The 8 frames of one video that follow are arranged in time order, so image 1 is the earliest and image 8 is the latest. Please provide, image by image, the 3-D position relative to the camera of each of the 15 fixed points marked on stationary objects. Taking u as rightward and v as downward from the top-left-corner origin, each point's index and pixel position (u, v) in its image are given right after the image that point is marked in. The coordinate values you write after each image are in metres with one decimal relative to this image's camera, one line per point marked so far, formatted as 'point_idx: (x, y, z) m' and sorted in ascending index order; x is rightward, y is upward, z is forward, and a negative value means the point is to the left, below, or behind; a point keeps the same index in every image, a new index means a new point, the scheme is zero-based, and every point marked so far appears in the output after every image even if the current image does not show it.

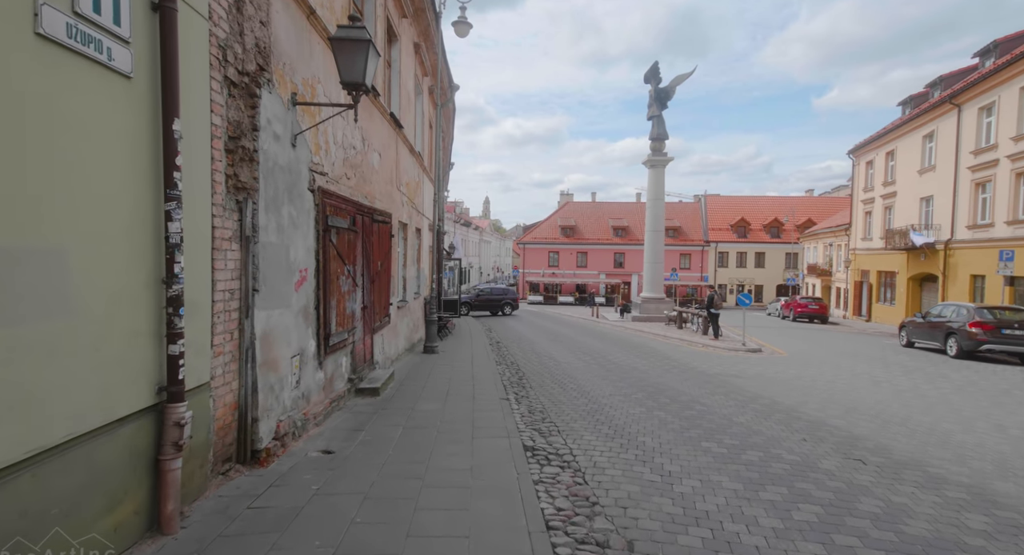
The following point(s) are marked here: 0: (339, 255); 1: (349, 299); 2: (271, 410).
0: (-2.2, +0.3, +6.3) m
1: (-2.2, -0.3, +6.8) m
2: (-2.2, -1.2, +4.4) m
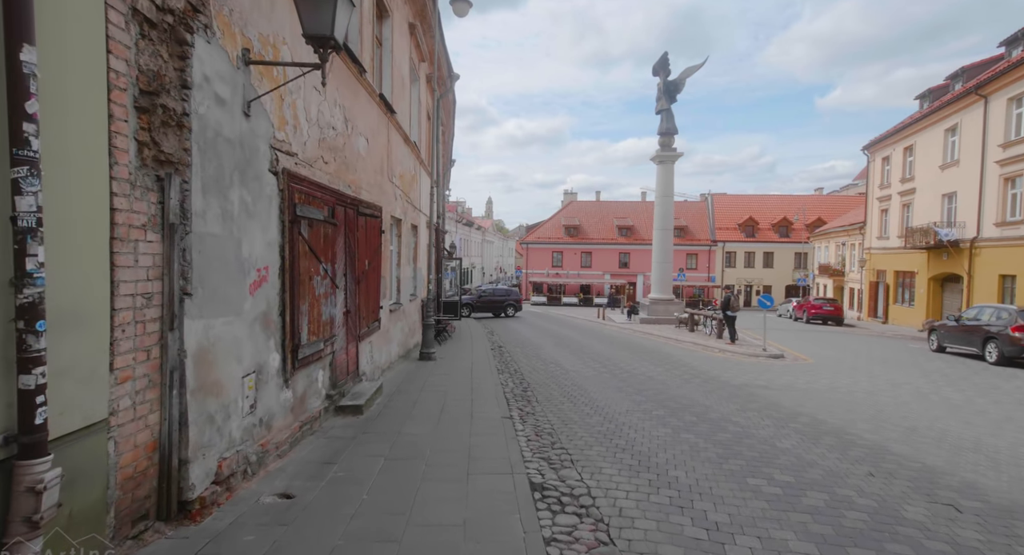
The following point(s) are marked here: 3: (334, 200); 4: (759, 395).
0: (-2.2, +0.3, +5.3) m
1: (-2.2, -0.3, +5.9) m
2: (-2.1, -1.2, +3.5) m
3: (-2.2, +1.0, +6.1) m
4: (+4.1, -2.0, +8.2) m
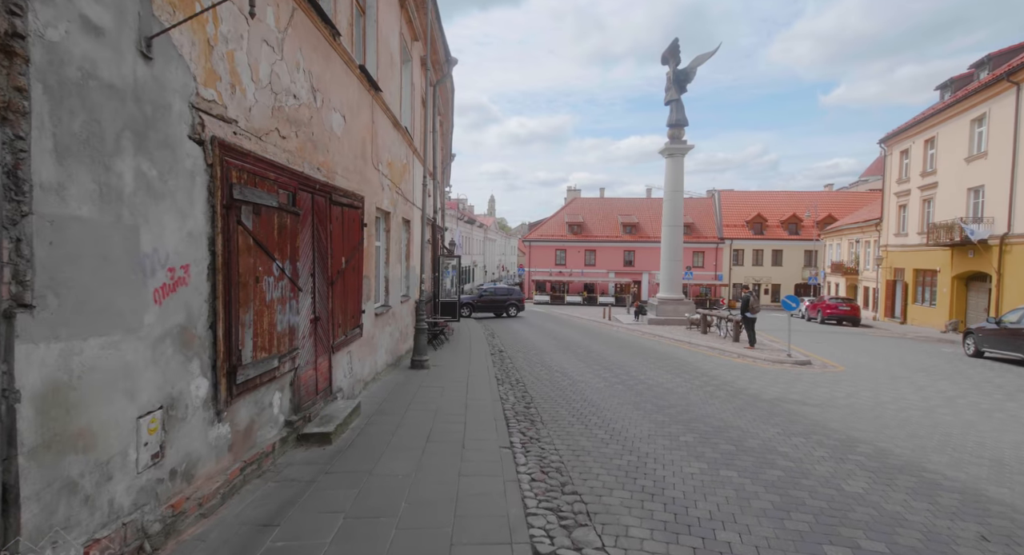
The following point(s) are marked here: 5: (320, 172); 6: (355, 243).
0: (-2.2, +0.3, +4.2) m
1: (-2.2, -0.3, +4.8) m
2: (-2.1, -1.2, +2.4) m
3: (-2.2, +1.0, +5.0) m
4: (+4.1, -2.0, +7.1) m
5: (-2.3, +1.2, +5.8) m
6: (-2.3, +0.5, +7.2) m
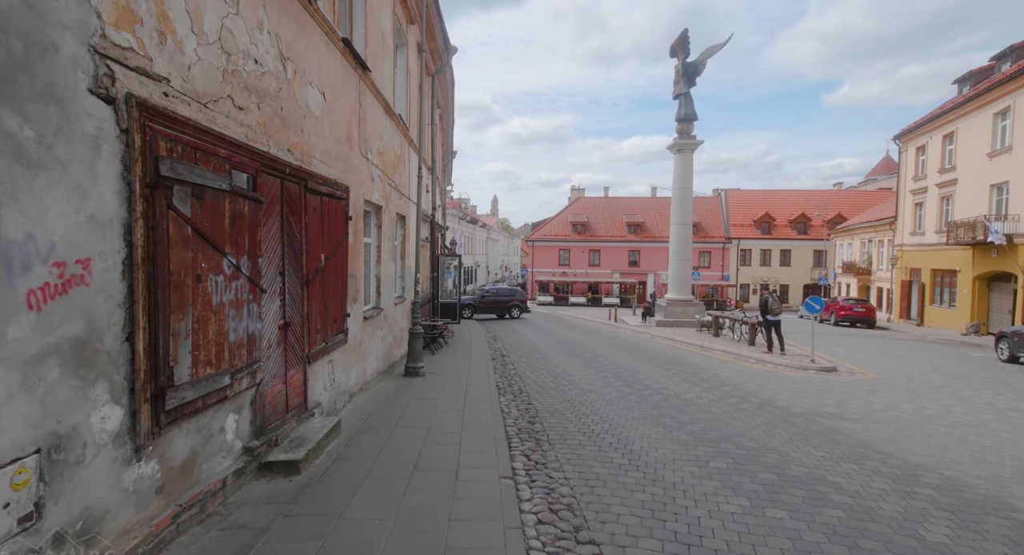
0: (-2.1, +0.3, +3.4) m
1: (-2.2, -0.3, +4.0) m
2: (-2.1, -1.2, +1.6) m
3: (-2.2, +1.0, +4.2) m
4: (+4.1, -2.0, +6.3) m
5: (-2.2, +1.2, +5.0) m
6: (-2.3, +0.5, +6.4) m
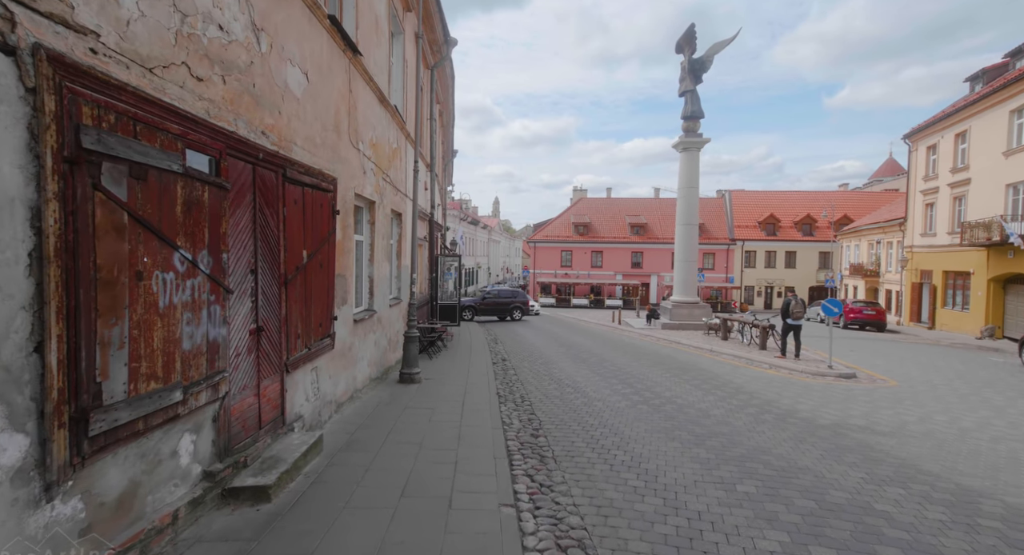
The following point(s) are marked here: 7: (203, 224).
0: (-2.1, +0.3, +2.9) m
1: (-2.2, -0.3, +3.4) m
2: (-2.1, -1.2, +1.0) m
3: (-2.2, +1.0, +3.6) m
4: (+4.2, -2.0, +5.7) m
5: (-2.2, +1.3, +4.4) m
6: (-2.2, +0.5, +5.9) m
7: (-2.2, +0.4, +3.5) m
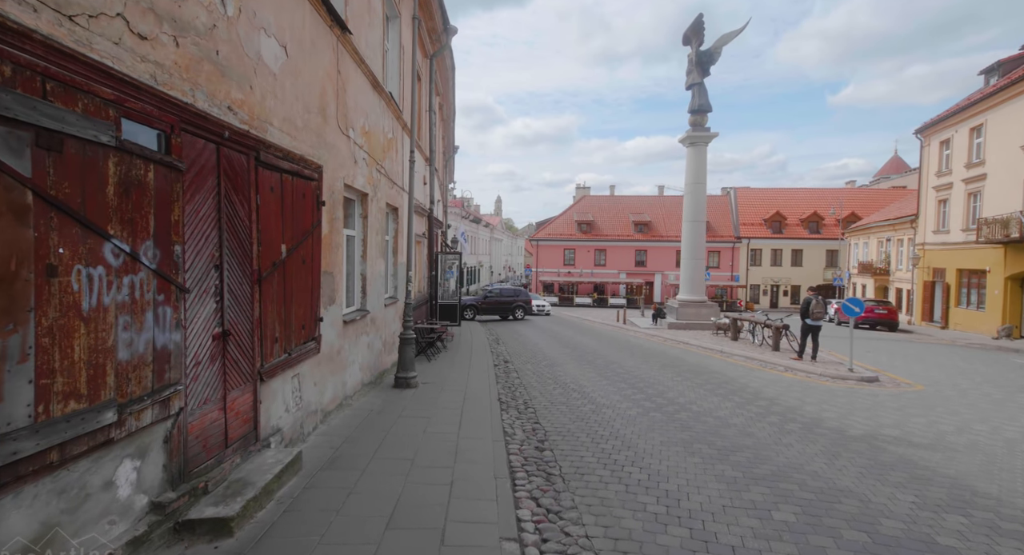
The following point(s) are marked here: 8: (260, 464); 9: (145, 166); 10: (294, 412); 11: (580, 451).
0: (-2.1, +0.3, +2.3) m
1: (-2.1, -0.3, +2.9) m
2: (-2.1, -1.2, +0.5) m
3: (-2.2, +1.0, +3.1) m
4: (+4.2, -1.9, +5.1) m
5: (-2.2, +1.3, +3.9) m
6: (-2.2, +0.5, +5.3) m
7: (-2.1, +0.4, +2.9) m
8: (-2.0, -1.5, +4.0) m
9: (-2.1, +0.6, +2.9) m
10: (-2.2, -1.4, +5.0) m
11: (+0.7, -1.9, +5.5) m
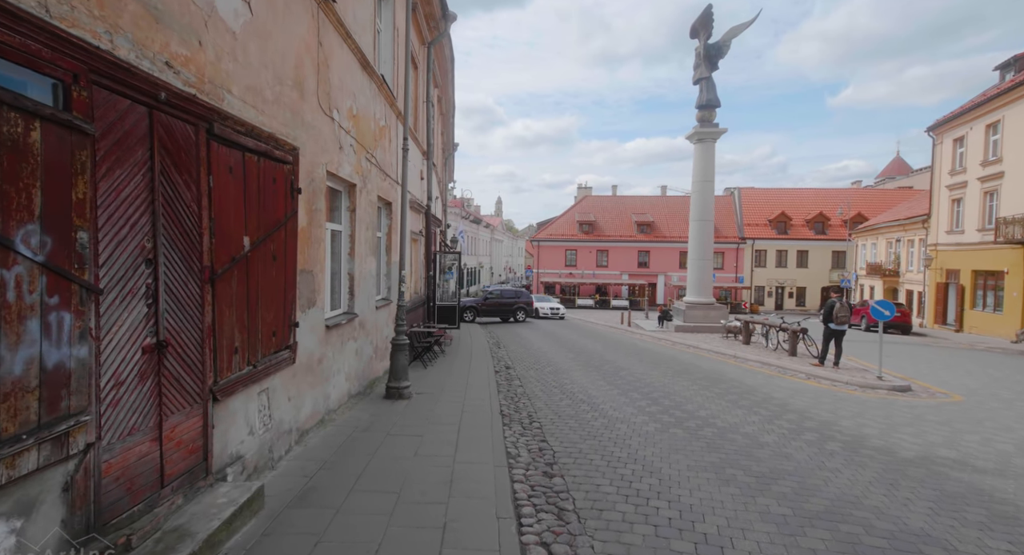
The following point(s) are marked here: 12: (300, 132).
0: (-2.1, +0.3, +1.6) m
1: (-2.1, -0.3, +2.1) m
2: (-2.1, -1.1, -0.3) m
3: (-2.1, +1.0, +2.3) m
4: (+4.2, -1.9, +4.3) m
5: (-2.1, +1.3, +3.1) m
6: (-2.2, +0.6, +4.6) m
7: (-2.1, +0.4, +2.1) m
8: (-2.0, -1.5, +3.2) m
9: (-2.1, +0.7, +2.1) m
10: (-2.2, -1.4, +4.3) m
11: (+0.8, -1.9, +4.7) m
12: (-2.2, +1.5, +5.1) m
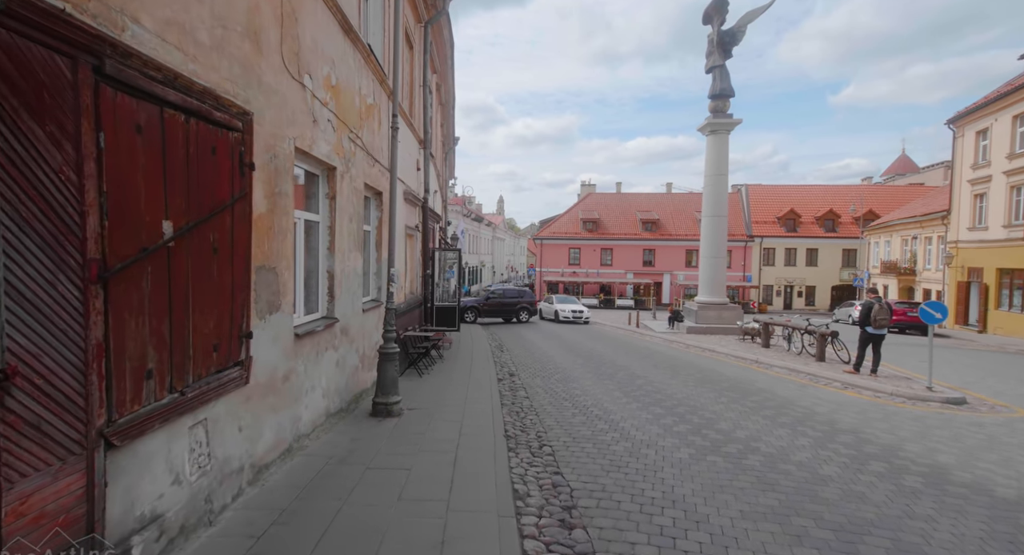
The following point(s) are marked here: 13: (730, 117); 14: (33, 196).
0: (-2.0, +0.3, +0.6) m
1: (-2.0, -0.2, +1.1) m
2: (-2.0, -1.1, -1.3) m
3: (-2.1, +1.0, +1.3) m
4: (+4.3, -1.9, +3.3) m
5: (-2.1, +1.3, +2.1) m
6: (-2.1, +0.6, +3.5) m
7: (-2.0, +0.4, +1.1) m
8: (-1.9, -1.5, +2.2) m
9: (-2.0, +0.7, +1.1) m
10: (-2.1, -1.3, +3.3) m
11: (+0.9, -1.9, +3.7) m
12: (-2.1, +1.5, +4.1) m
13: (+8.6, +6.4, +19.6) m
14: (-2.1, +0.4, +2.2) m
